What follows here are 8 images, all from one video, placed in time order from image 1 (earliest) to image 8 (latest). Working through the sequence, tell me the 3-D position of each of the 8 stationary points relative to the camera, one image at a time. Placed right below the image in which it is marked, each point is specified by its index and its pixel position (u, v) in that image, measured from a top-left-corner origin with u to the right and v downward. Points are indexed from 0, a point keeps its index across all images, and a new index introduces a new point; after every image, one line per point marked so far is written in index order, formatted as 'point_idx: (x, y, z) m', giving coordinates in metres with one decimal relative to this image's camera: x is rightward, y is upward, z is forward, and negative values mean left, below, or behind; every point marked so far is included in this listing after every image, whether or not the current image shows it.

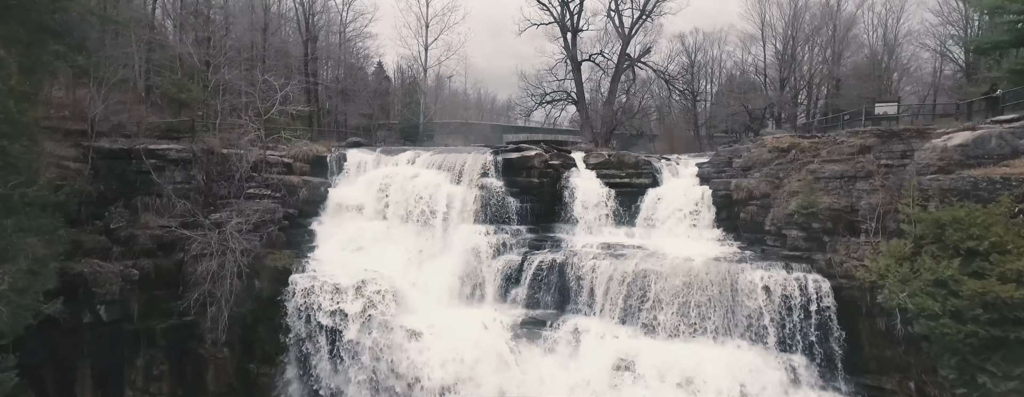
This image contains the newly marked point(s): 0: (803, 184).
0: (+7.6, +0.4, +13.1) m
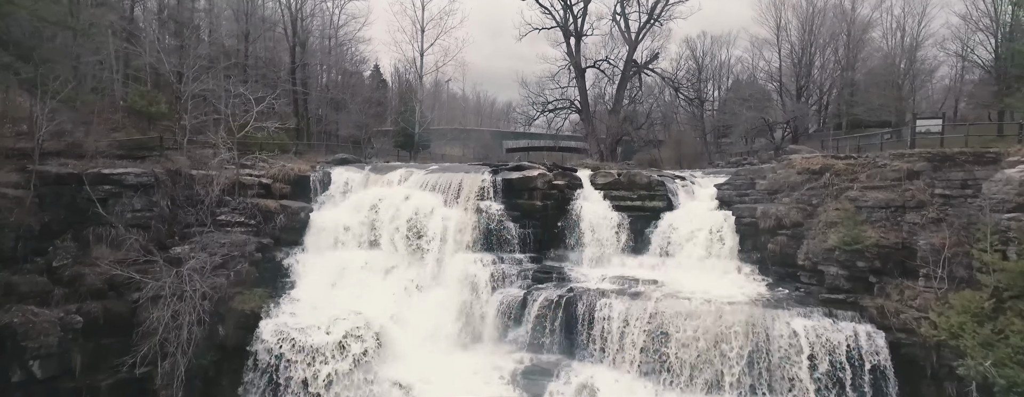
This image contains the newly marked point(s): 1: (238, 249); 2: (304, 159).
0: (+7.6, -0.4, +11.5) m
1: (-6.6, -1.2, +12.0) m
2: (-8.0, +1.4, +19.3) m
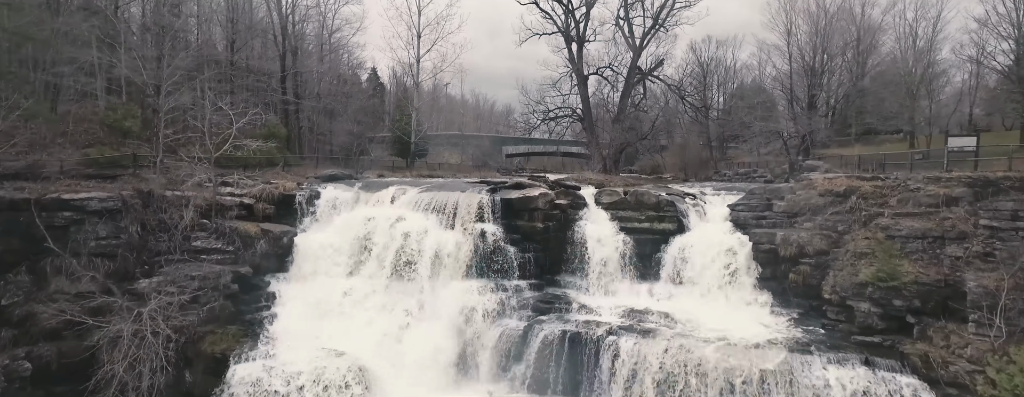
0: (+7.6, -1.0, +10.5) m
1: (-6.6, -1.8, +11.0) m
2: (-8.0, +0.8, +18.3) m
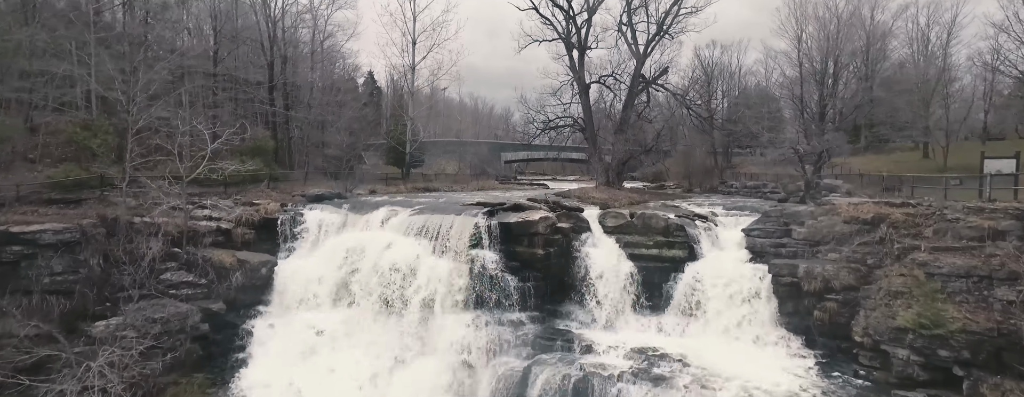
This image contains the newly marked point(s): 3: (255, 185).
0: (+7.6, -1.6, +9.5) m
1: (-6.7, -2.5, +9.9) m
2: (-8.1, +0.1, +17.2) m
3: (-9.3, +0.5, +18.1) m
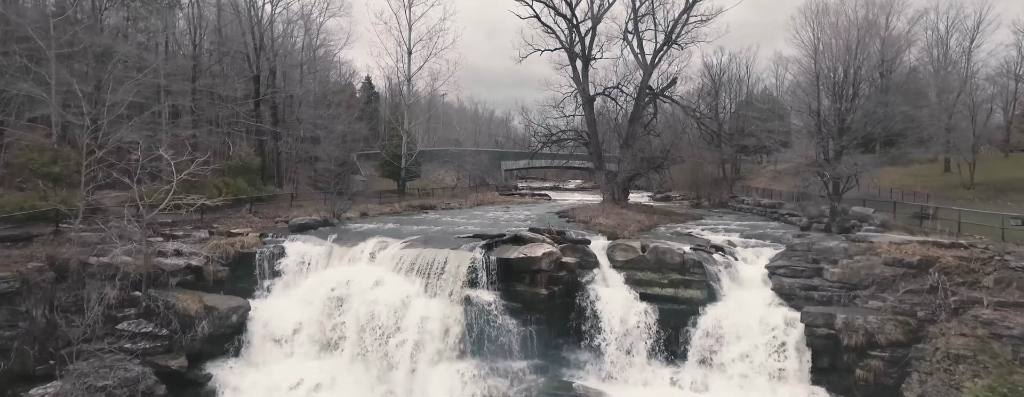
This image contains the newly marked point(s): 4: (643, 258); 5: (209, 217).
0: (+7.5, -2.4, +8.1) m
1: (-6.7, -3.3, +8.6) m
2: (-8.1, -0.7, +16.0) m
3: (-9.3, -0.4, +16.9) m
4: (+3.3, -1.5, +12.8) m
5: (-9.4, -0.6, +15.6) m
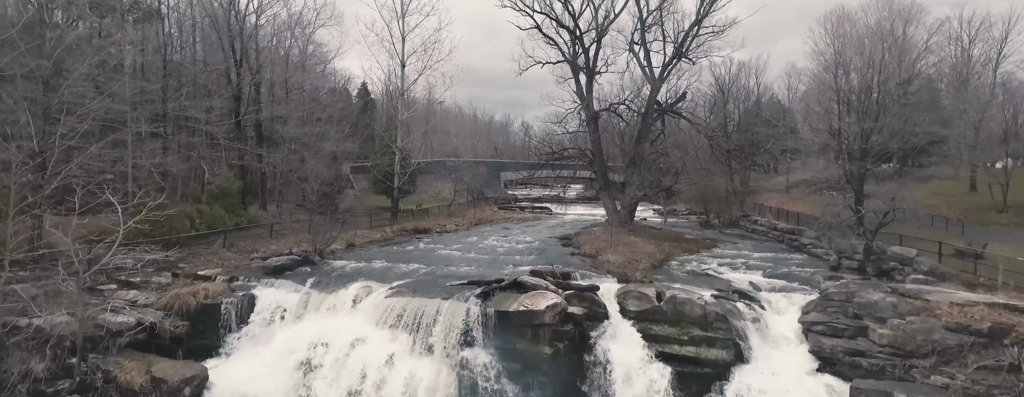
0: (+7.5, -3.4, +6.6) m
1: (-6.7, -4.3, +7.1) m
2: (-8.1, -1.7, +14.5) m
3: (-9.4, -1.4, +15.4) m
4: (+3.3, -2.5, +11.3) m
5: (-9.4, -1.6, +14.1) m
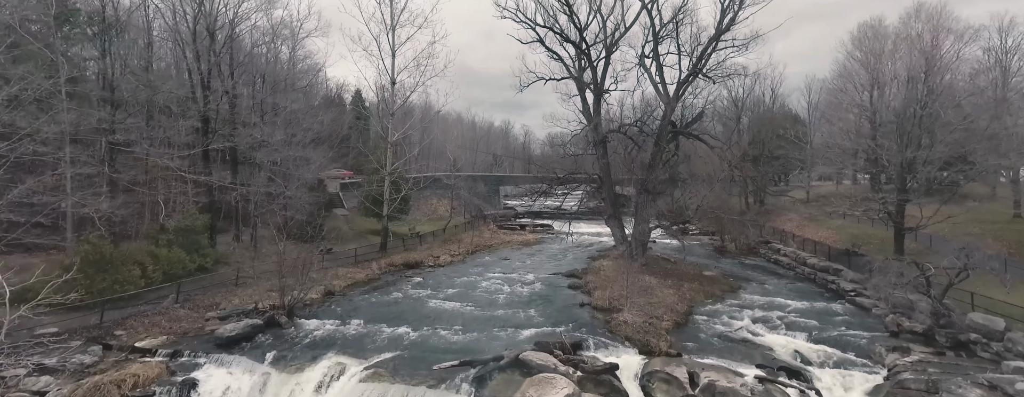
0: (+7.5, -4.5, +4.5) m
1: (-6.7, -5.5, +4.9) m
2: (-8.1, -3.0, +12.3) m
3: (-9.4, -2.7, +13.2) m
4: (+3.3, -3.7, +9.1) m
5: (-9.4, -2.9, +11.9) m
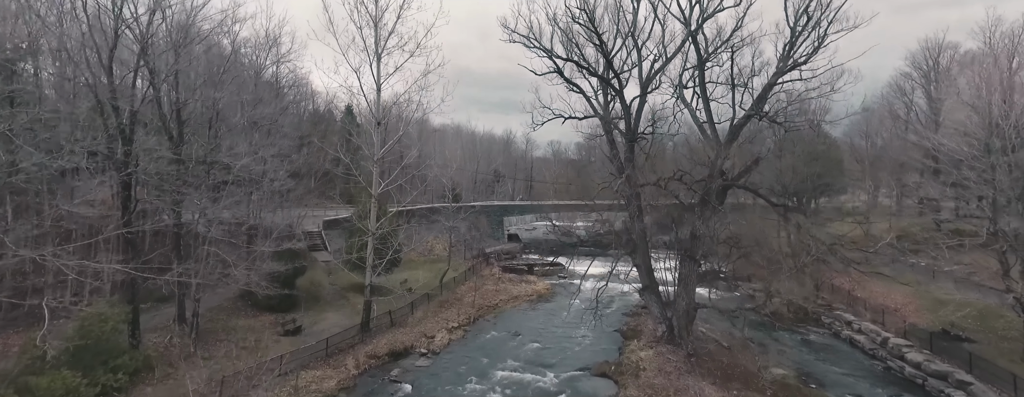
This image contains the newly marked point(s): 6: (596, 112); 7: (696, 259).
0: (+8.0, -6.7, +0.1) m
1: (-6.3, -7.7, +0.5) m
2: (-7.6, -5.3, +7.9) m
3: (-8.9, -5.0, +8.8) m
4: (+3.8, -5.9, +4.7) m
5: (-9.0, -5.2, +7.5) m
6: (+3.0, +3.1, +17.8) m
7: (+6.2, -2.0, +16.8) m
